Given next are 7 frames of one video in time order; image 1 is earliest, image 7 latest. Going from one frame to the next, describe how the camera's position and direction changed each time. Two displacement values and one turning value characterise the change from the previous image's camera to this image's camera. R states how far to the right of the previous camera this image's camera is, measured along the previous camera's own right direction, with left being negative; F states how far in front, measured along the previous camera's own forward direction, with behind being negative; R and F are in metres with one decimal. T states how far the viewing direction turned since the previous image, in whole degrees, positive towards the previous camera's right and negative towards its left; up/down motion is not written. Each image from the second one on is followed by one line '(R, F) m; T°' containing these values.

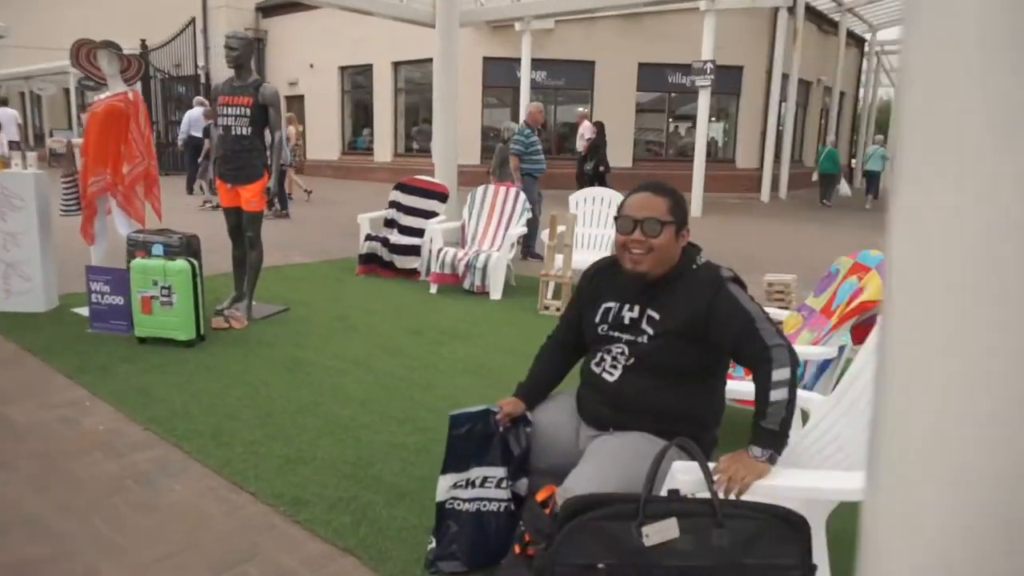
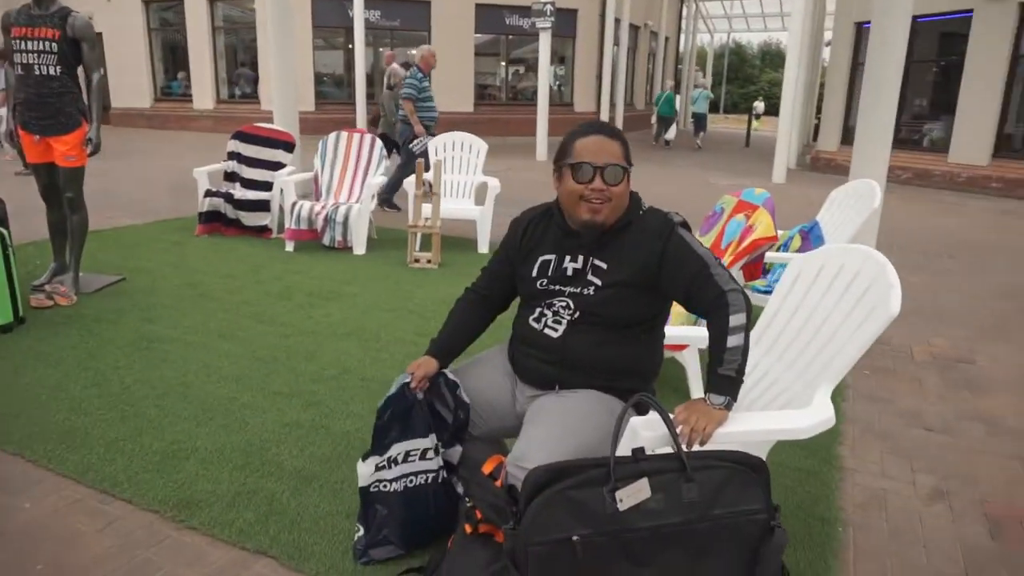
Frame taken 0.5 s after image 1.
(-0.3, +0.3) m; +13°
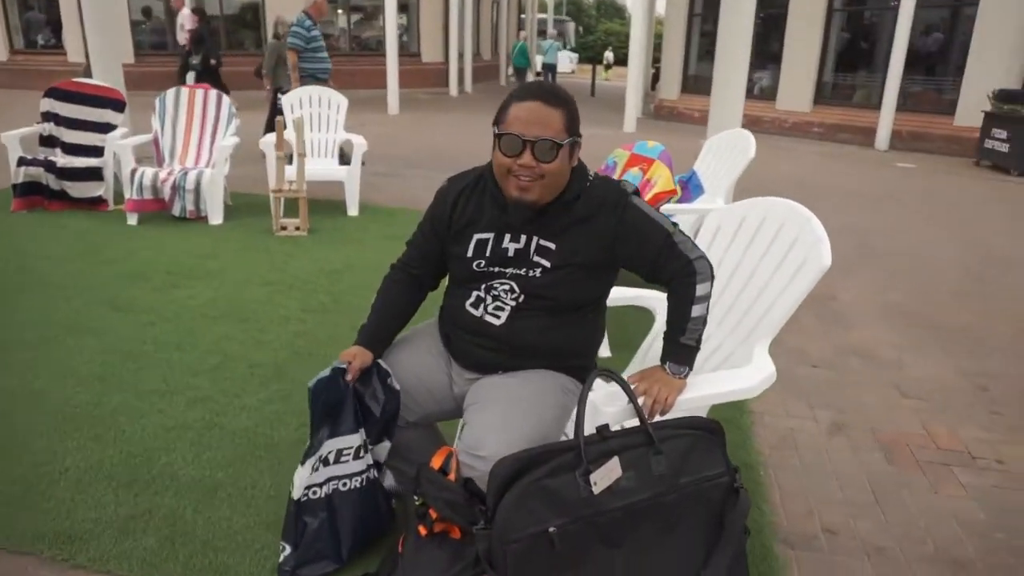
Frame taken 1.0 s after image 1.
(-0.3, +0.2) m; +12°
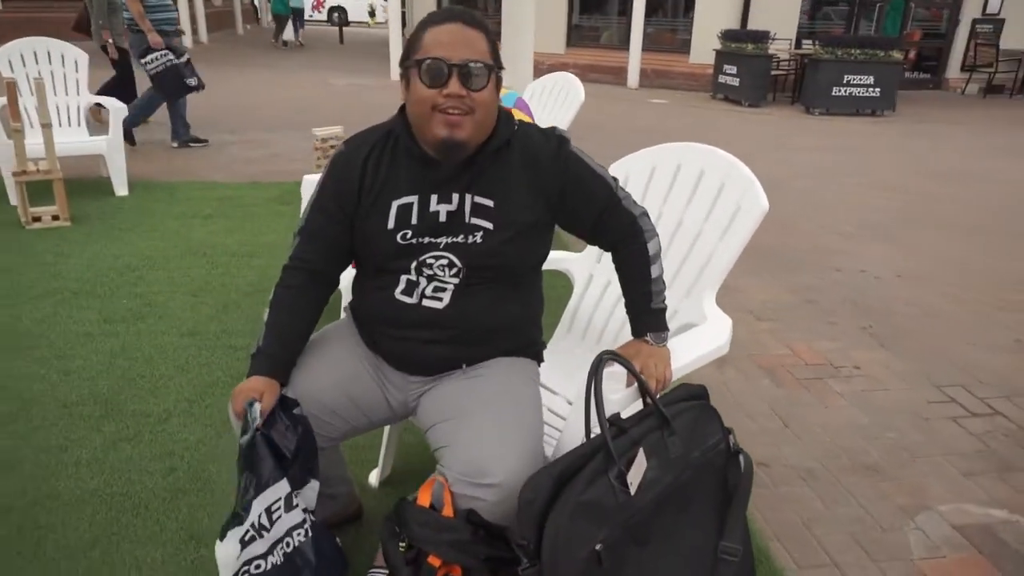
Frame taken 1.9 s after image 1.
(-0.5, +0.4) m; +19°
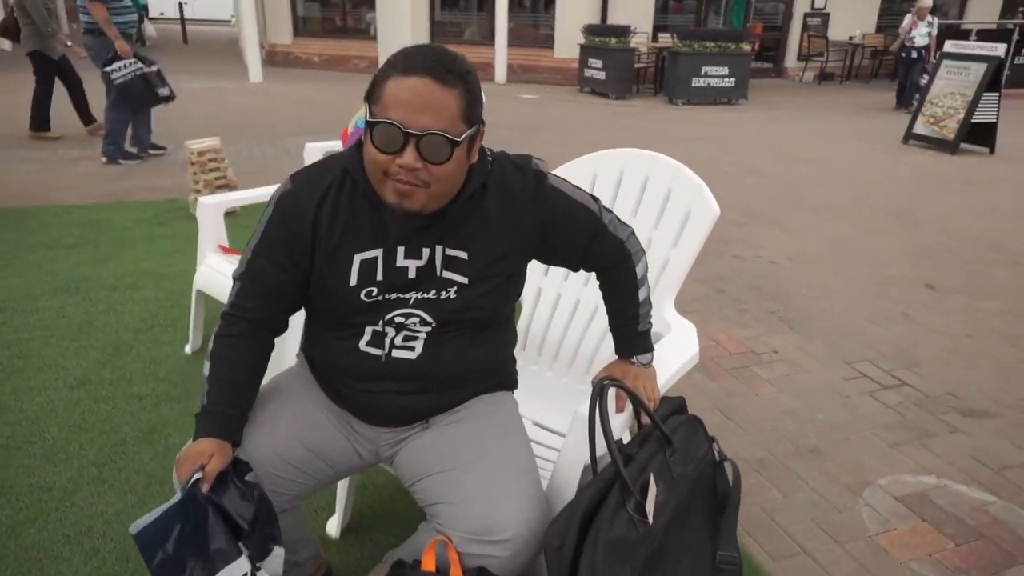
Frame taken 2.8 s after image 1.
(-0.3, +0.1) m; +10°
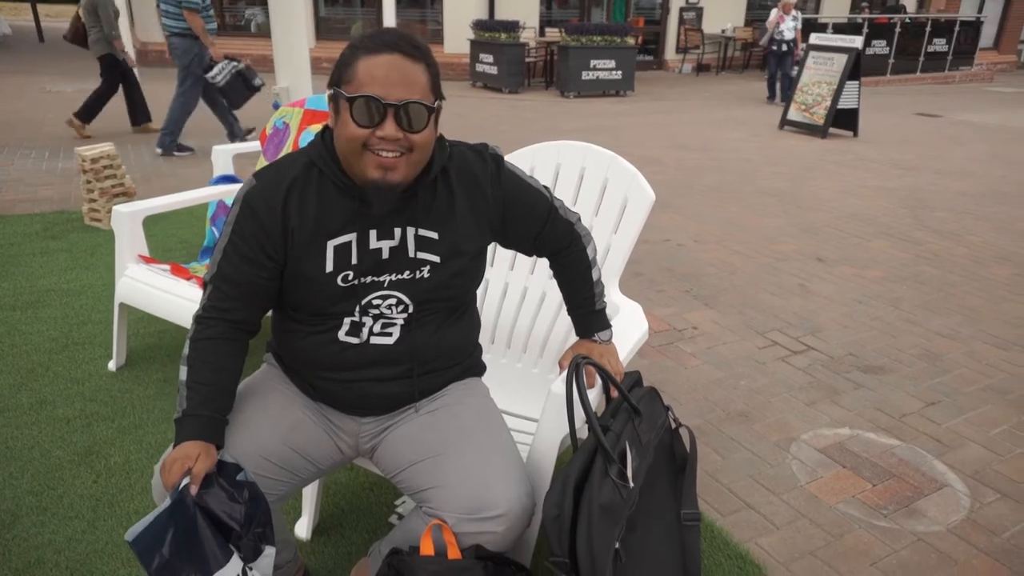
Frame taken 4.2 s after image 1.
(-0.2, -0.1) m; +8°
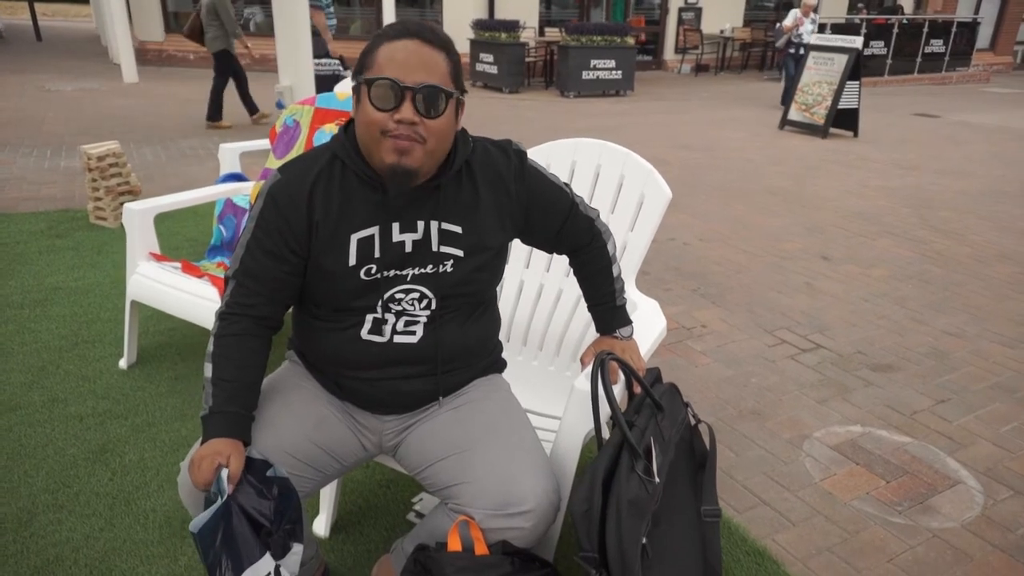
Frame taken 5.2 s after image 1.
(-0.1, 0.0) m; 0°
